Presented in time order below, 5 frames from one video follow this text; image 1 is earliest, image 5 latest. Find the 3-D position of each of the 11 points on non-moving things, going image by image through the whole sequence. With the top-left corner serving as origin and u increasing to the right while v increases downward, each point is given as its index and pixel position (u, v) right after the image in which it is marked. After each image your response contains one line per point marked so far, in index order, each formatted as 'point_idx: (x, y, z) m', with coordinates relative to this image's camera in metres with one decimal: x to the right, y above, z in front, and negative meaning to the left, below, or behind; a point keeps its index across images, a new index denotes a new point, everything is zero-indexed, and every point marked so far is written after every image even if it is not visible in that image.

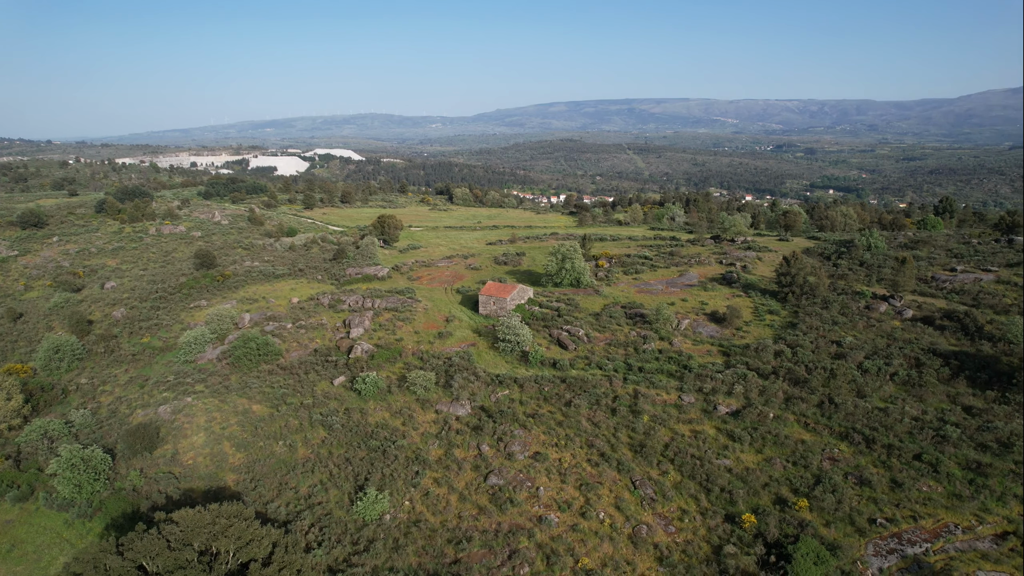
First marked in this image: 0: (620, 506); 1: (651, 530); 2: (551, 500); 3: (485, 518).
0: (+3.3, -6.5, +19.4) m
1: (+4.1, -6.9, +18.6) m
2: (+1.2, -6.5, +19.8) m
3: (-0.7, -6.9, +19.4) m
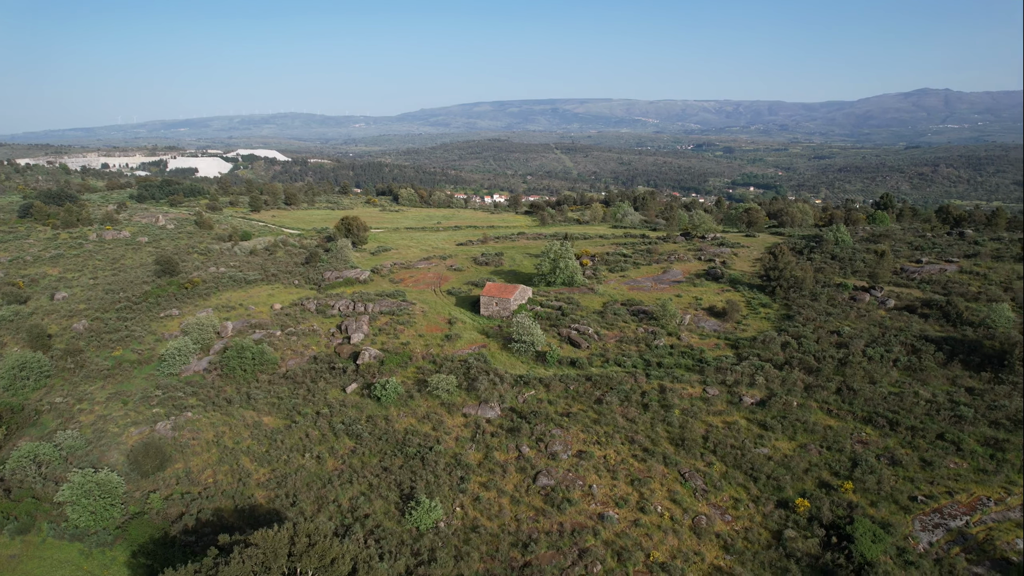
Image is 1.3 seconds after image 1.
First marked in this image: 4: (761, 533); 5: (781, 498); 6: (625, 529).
0: (+5.1, -6.5, +19.8) m
1: (+5.9, -6.8, +19.1) m
2: (+2.9, -6.5, +20.0) m
3: (+1.0, -6.9, +19.3) m
4: (+7.2, -7.0, +18.6) m
5: (+8.2, -6.4, +19.6) m
6: (+3.3, -7.0, +18.8) m
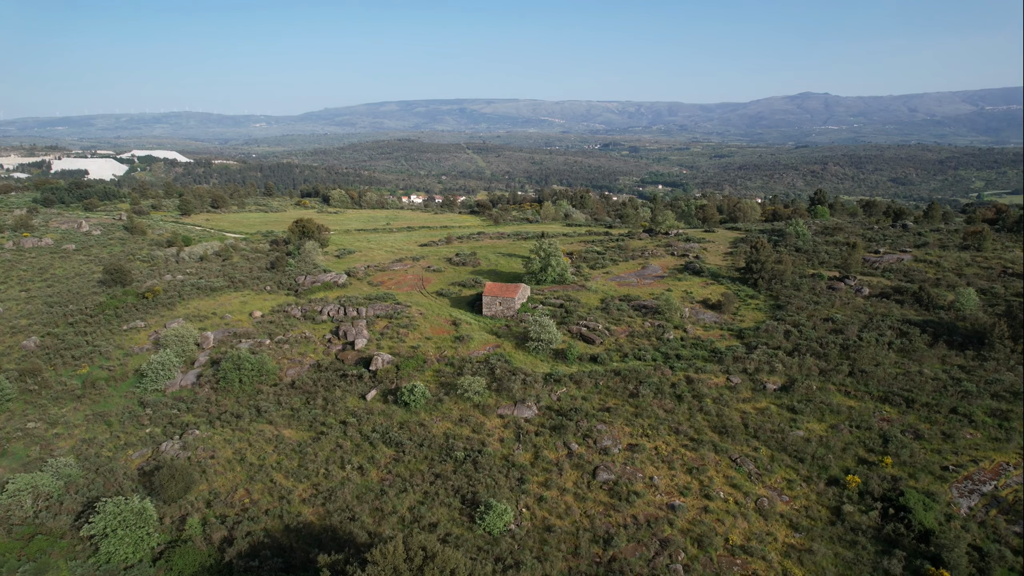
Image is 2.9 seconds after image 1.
0: (+7.1, -6.2, +20.6) m
1: (+8.0, -6.6, +20.0) m
2: (+5.0, -6.3, +20.5) m
3: (+3.2, -6.8, +19.6) m
4: (+9.4, -6.7, +19.6) m
5: (+10.3, -6.0, +20.8) m
6: (+5.5, -6.8, +19.4) m
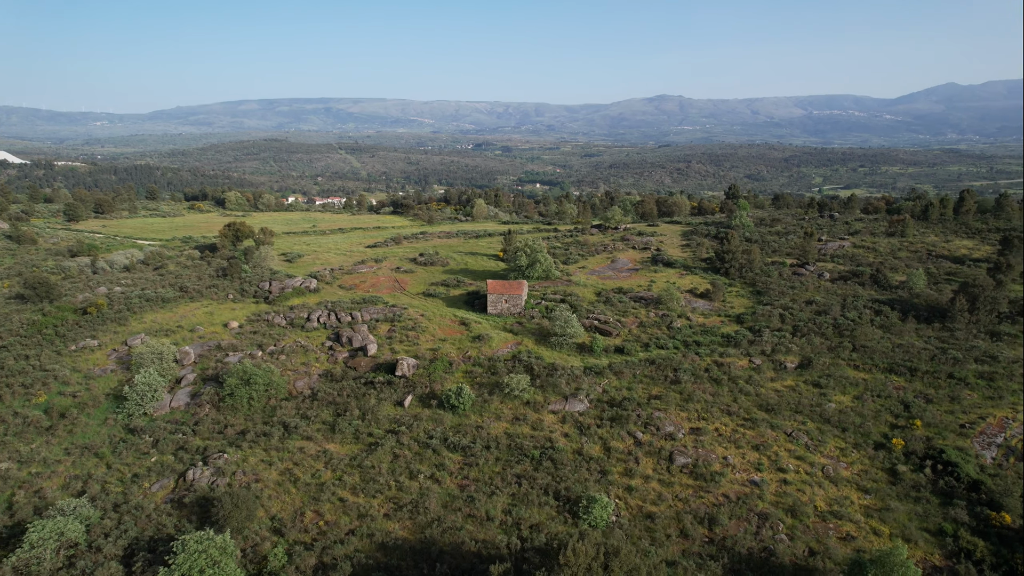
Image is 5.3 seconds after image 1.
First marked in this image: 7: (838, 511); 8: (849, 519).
0: (+9.8, -5.7, +22.0) m
1: (+10.8, -6.0, +21.6) m
2: (+7.7, -5.9, +21.5) m
3: (+6.2, -6.5, +20.3) m
4: (+12.2, -6.2, +21.5) m
5: (+12.8, -5.4, +22.9) m
6: (+8.5, -6.4, +20.5) m
7: (+9.9, -6.8, +19.7) m
8: (+10.1, -7.0, +19.4) m
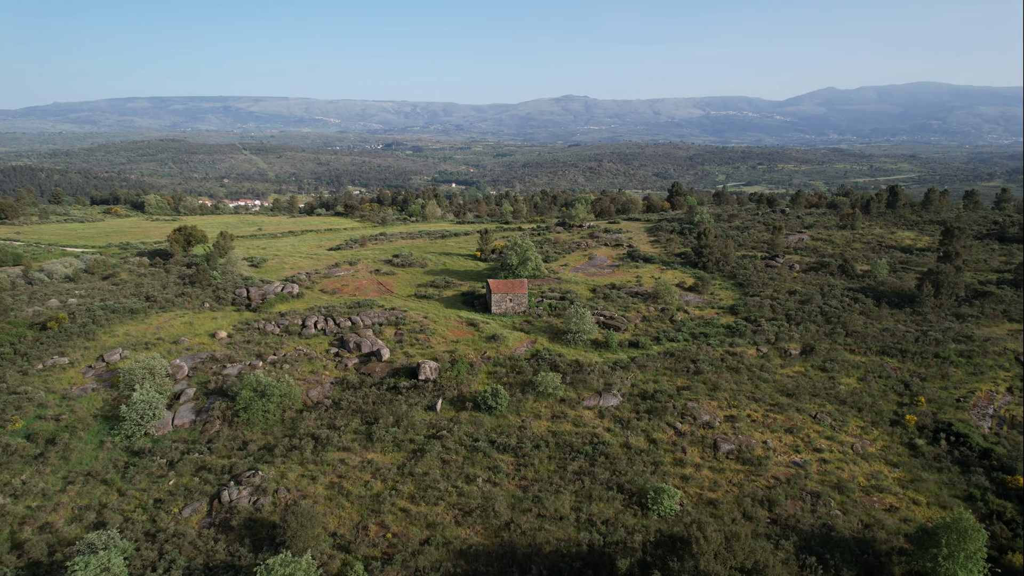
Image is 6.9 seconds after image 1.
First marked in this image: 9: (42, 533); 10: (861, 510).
0: (+11.4, -5.4, +23.4) m
1: (+12.5, -5.7, +23.1) m
2: (+9.5, -5.6, +22.6) m
3: (+8.1, -6.2, +21.2) m
4: (+13.9, -5.7, +23.2) m
5: (+14.3, -5.0, +24.6) m
6: (+10.4, -6.1, +21.7) m
7: (+11.9, -6.4, +21.1) m
8: (+12.2, -6.6, +20.9) m
9: (-14.6, -7.6, +20.0) m
10: (+10.9, -6.9, +20.0) m
